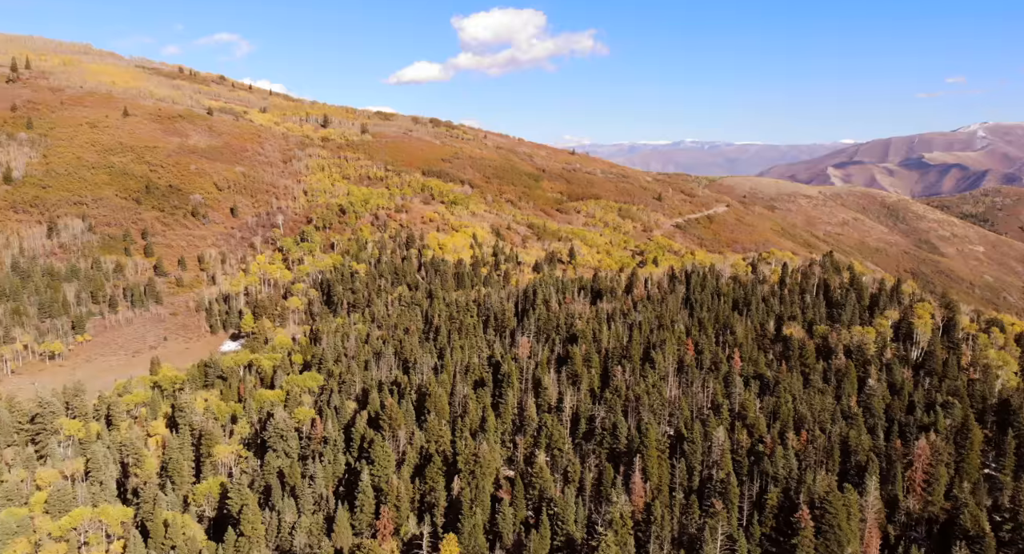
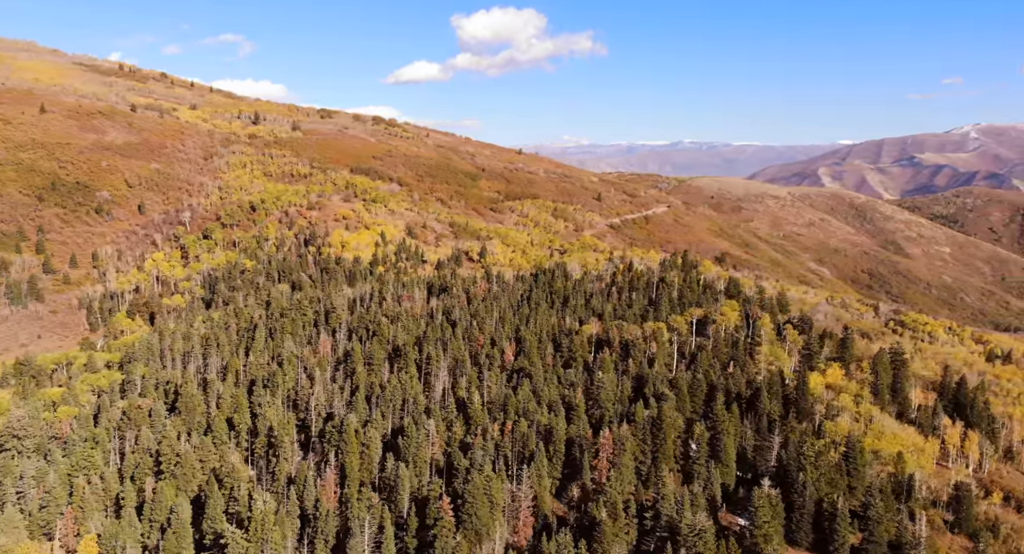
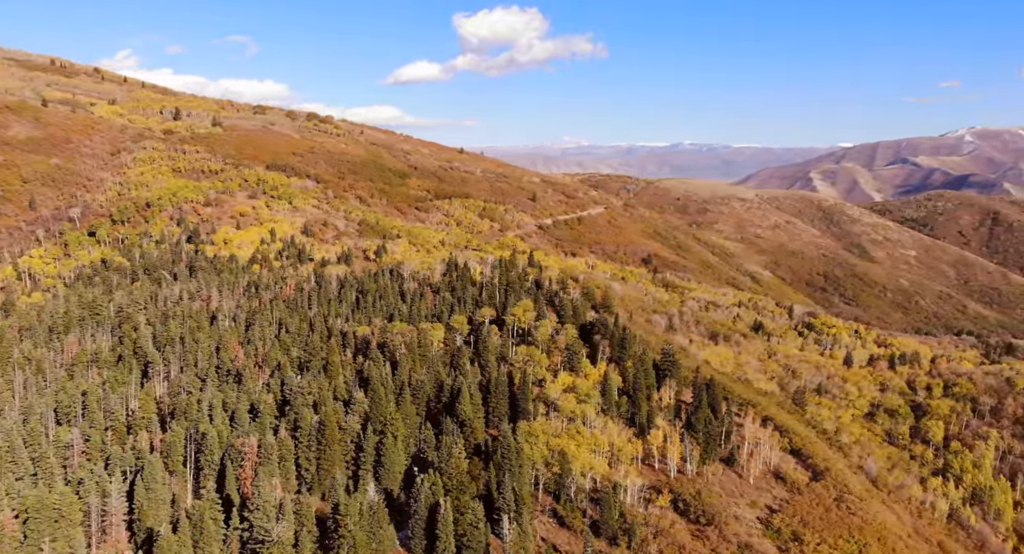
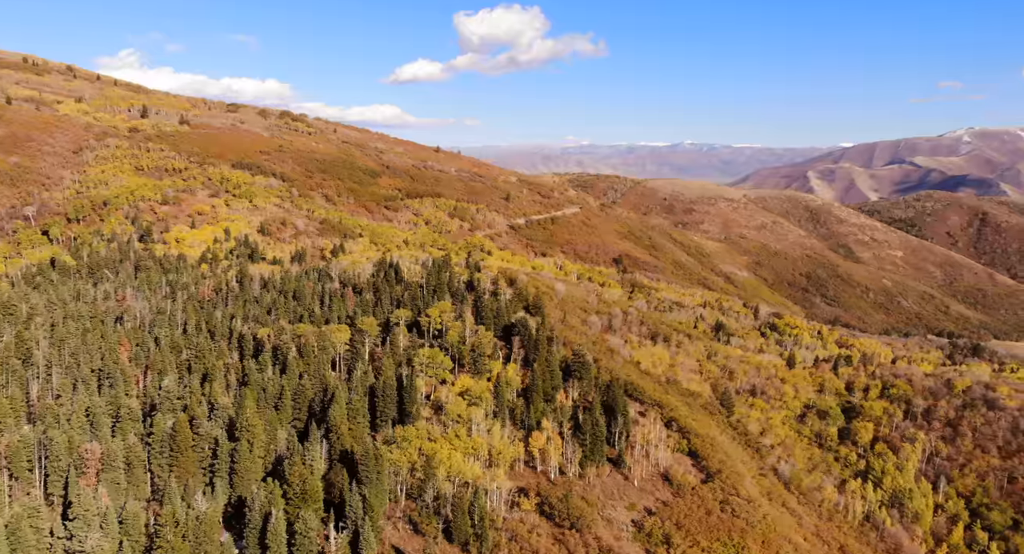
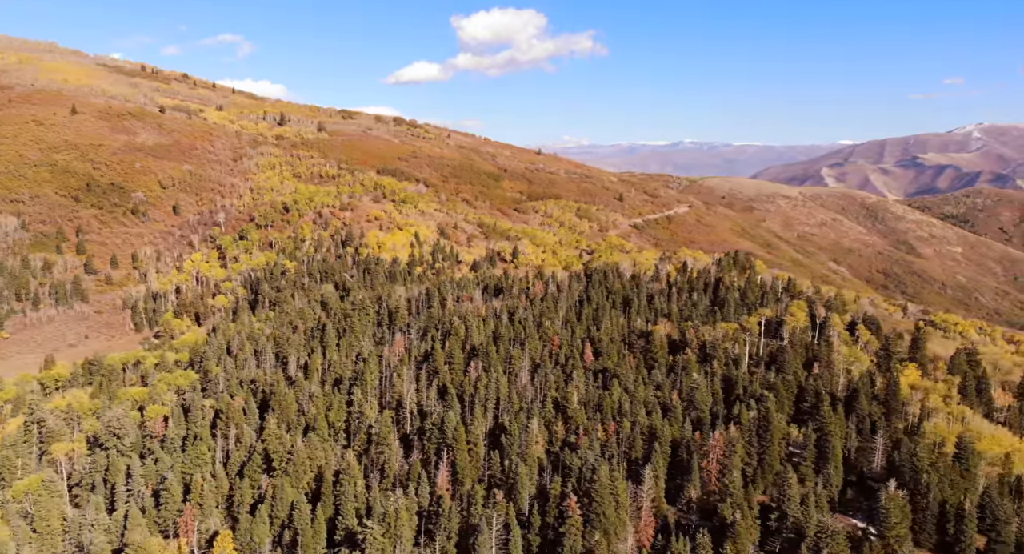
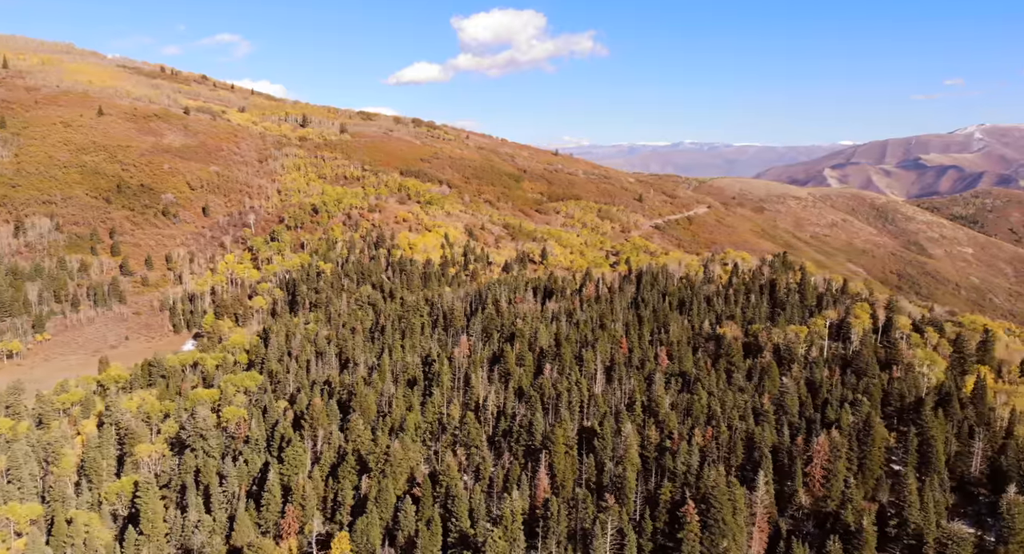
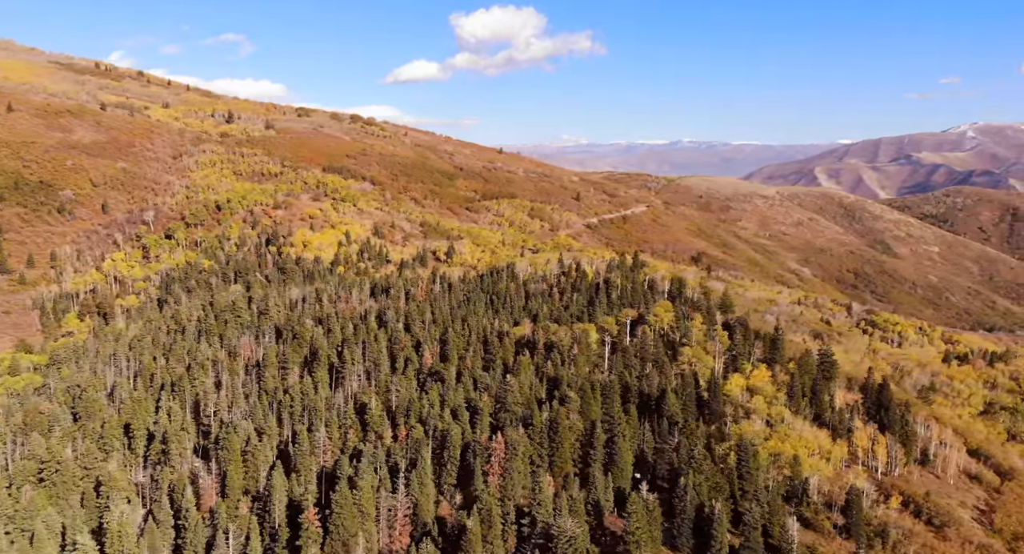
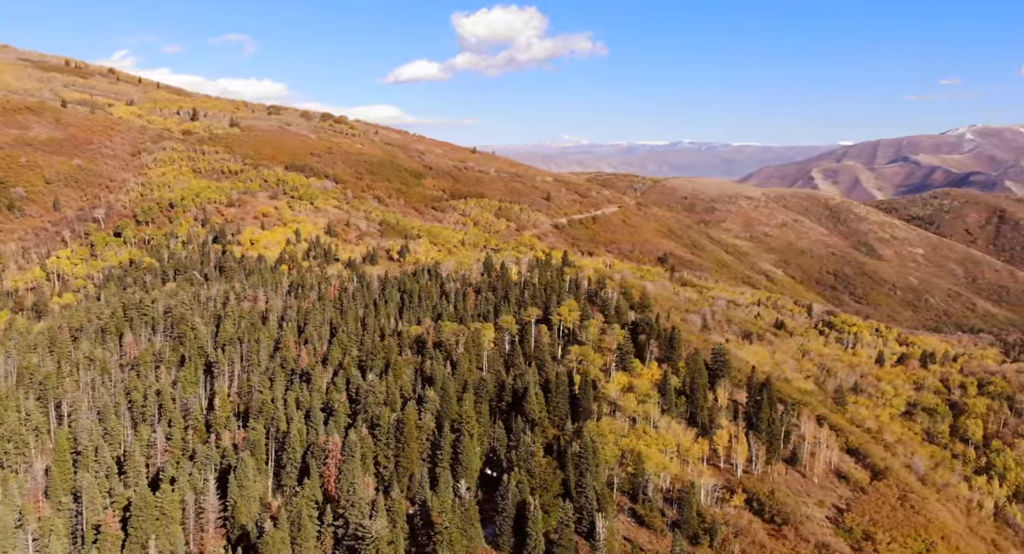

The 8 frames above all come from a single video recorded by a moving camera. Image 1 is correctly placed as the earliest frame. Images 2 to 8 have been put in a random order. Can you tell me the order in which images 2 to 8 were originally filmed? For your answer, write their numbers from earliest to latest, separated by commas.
6, 5, 2, 7, 8, 3, 4
